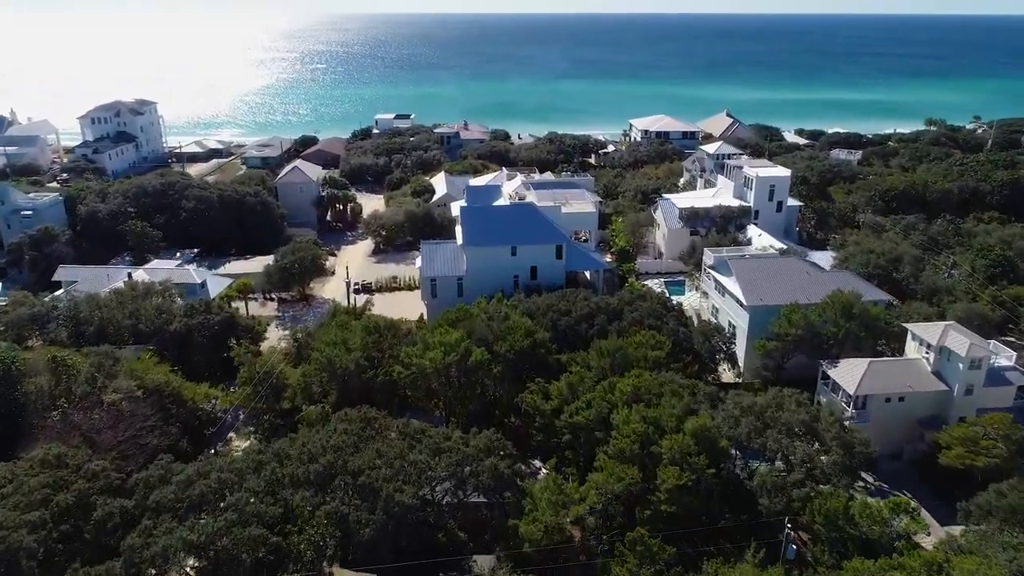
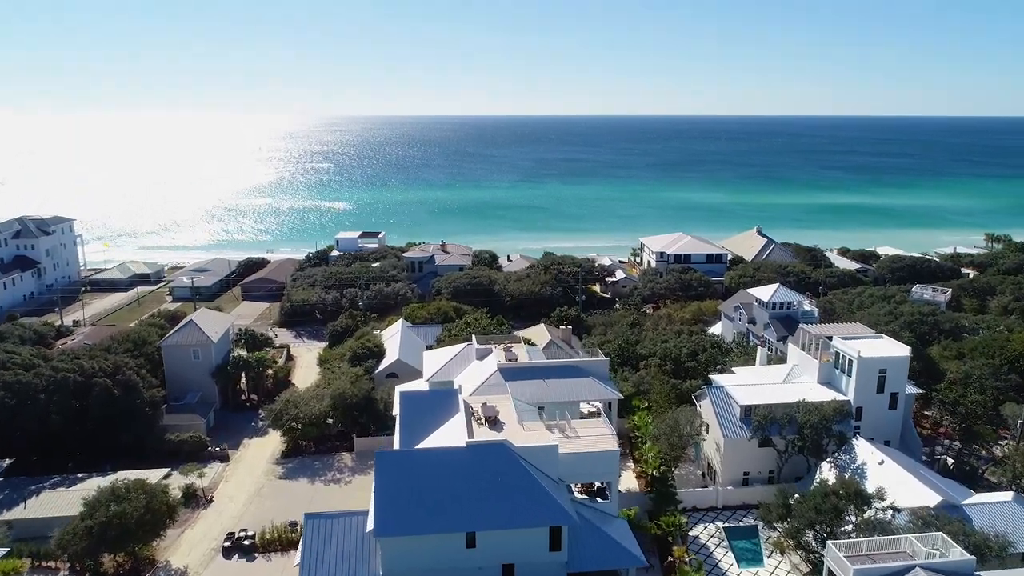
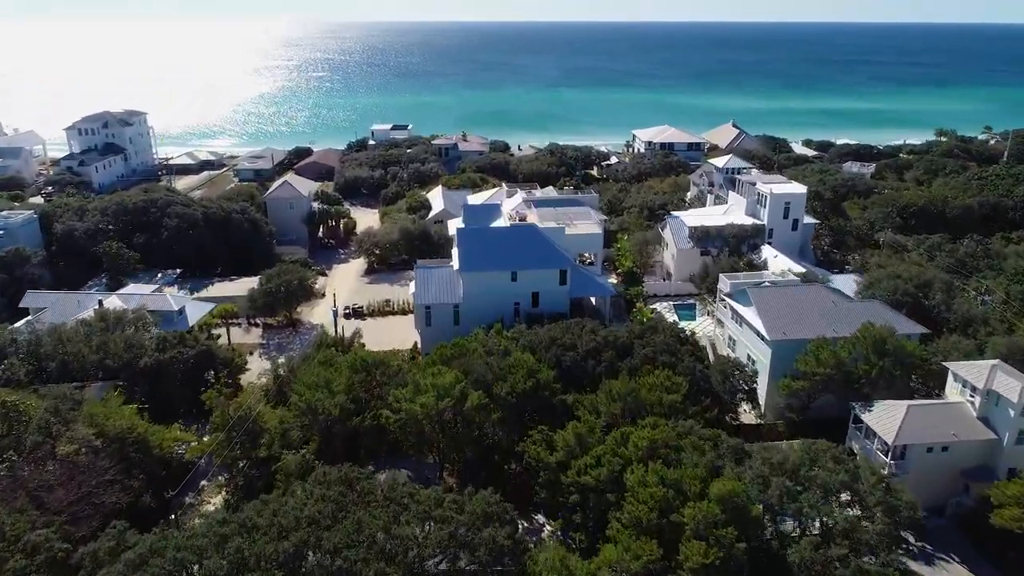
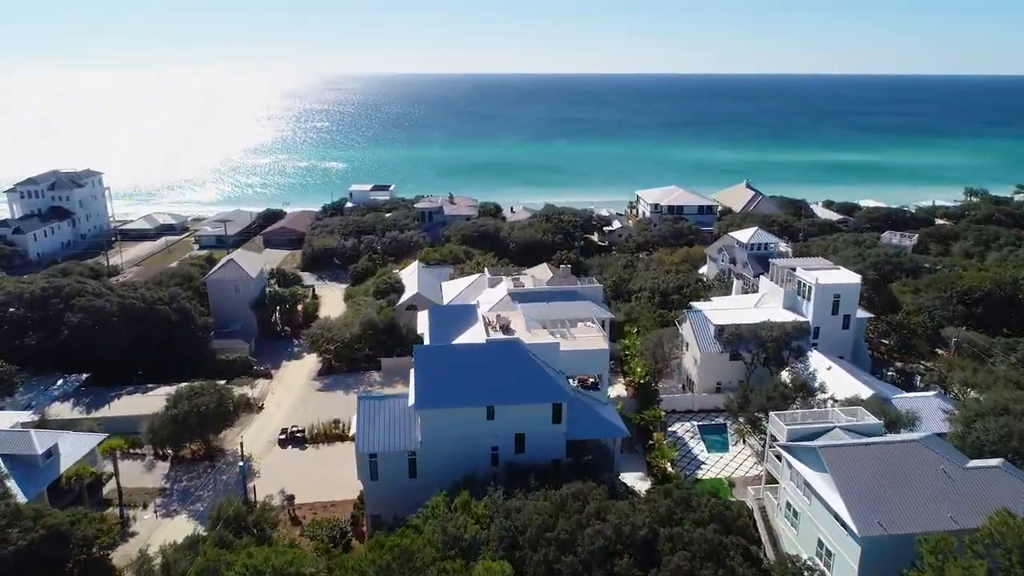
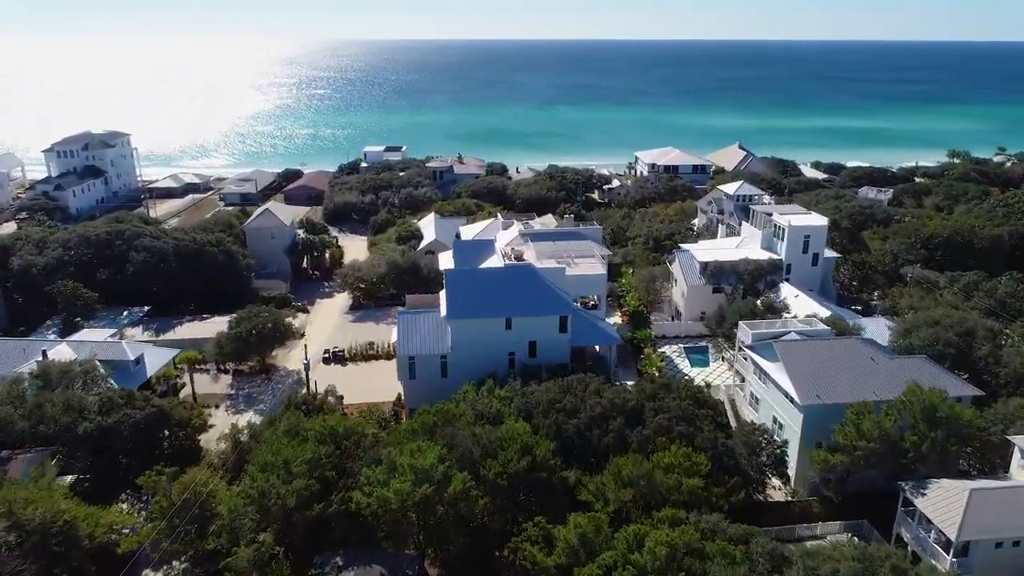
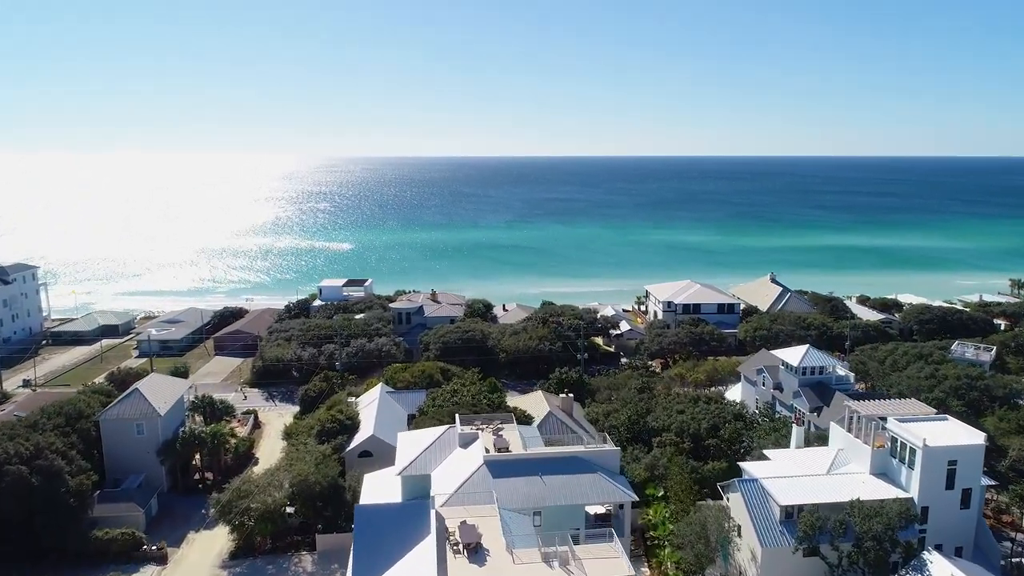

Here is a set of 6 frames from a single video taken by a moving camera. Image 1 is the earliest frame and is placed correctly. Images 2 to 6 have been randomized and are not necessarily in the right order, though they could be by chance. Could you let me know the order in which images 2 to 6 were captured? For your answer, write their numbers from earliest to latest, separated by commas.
3, 5, 4, 2, 6
